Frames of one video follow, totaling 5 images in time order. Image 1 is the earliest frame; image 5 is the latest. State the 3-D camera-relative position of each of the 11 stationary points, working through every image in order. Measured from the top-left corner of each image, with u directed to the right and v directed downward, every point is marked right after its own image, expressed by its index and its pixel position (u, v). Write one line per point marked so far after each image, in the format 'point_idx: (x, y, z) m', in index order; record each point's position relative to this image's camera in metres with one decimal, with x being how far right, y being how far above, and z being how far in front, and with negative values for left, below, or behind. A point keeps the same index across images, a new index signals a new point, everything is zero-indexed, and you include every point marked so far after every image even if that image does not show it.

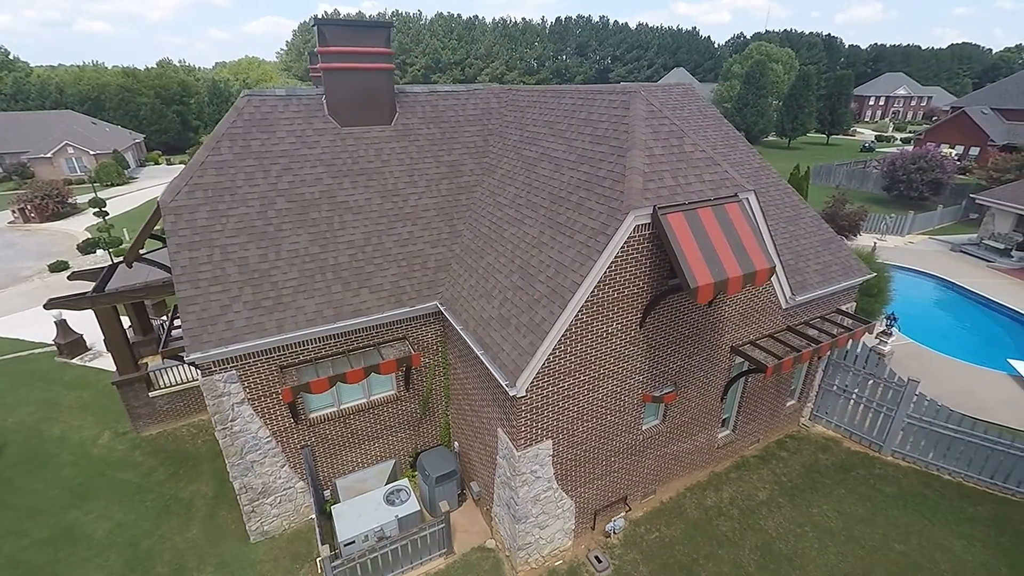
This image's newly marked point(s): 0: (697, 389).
0: (+5.0, -2.7, +14.1) m
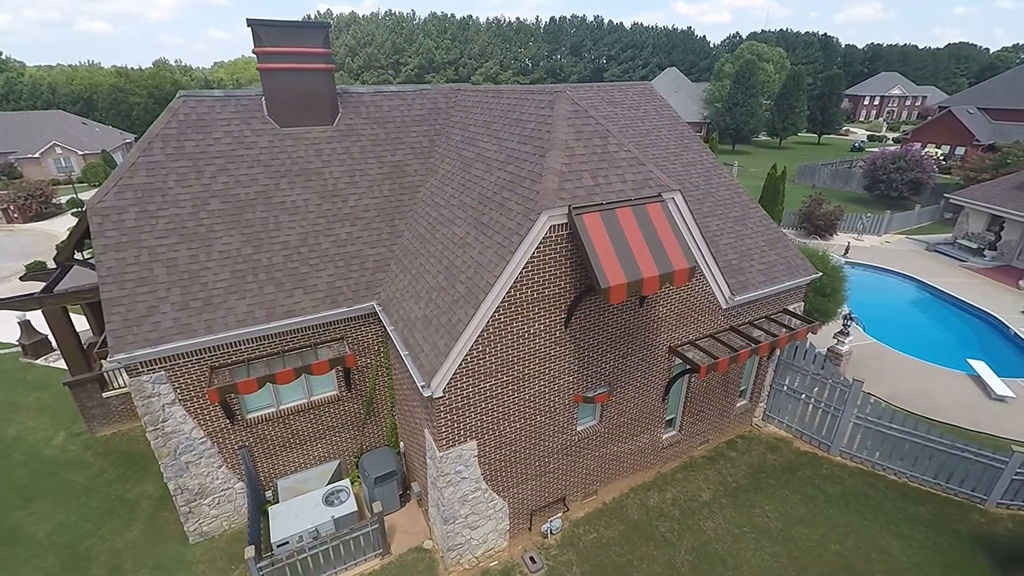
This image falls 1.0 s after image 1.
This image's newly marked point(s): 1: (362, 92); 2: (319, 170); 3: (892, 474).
0: (+3.3, -2.8, +14.1) m
1: (-4.9, +6.3, +16.7) m
2: (-5.6, +3.4, +15.1) m
3: (+11.8, -5.8, +16.2) m
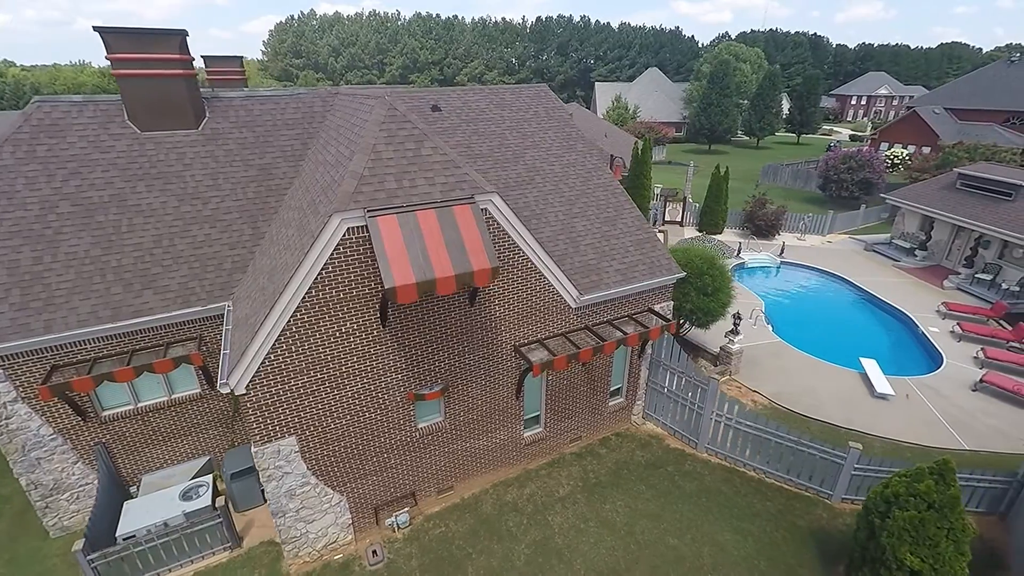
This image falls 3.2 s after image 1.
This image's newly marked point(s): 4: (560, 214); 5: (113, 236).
0: (-0.9, -2.8, +14.5) m
1: (-9.1, +6.3, +17.0) m
2: (-9.8, +3.4, +15.4) m
3: (+7.6, -5.8, +16.6) m
4: (+1.6, +2.4, +16.9) m
5: (-10.8, +1.4, +14.1) m
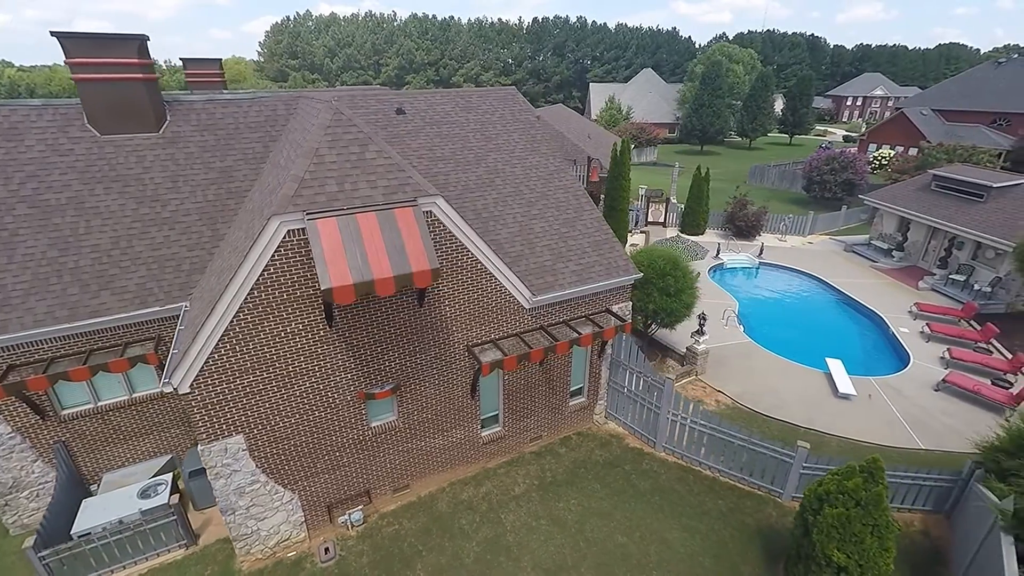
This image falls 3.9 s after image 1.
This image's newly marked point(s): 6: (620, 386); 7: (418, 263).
0: (-2.2, -2.8, +14.7) m
1: (-10.5, +6.2, +17.3) m
2: (-11.2, +3.4, +15.6) m
3: (+6.2, -5.8, +16.8) m
4: (+0.2, +2.4, +17.1) m
5: (-12.2, +1.4, +14.3) m
6: (+3.9, -3.4, +18.4) m
7: (-2.1, +0.5, +11.4) m
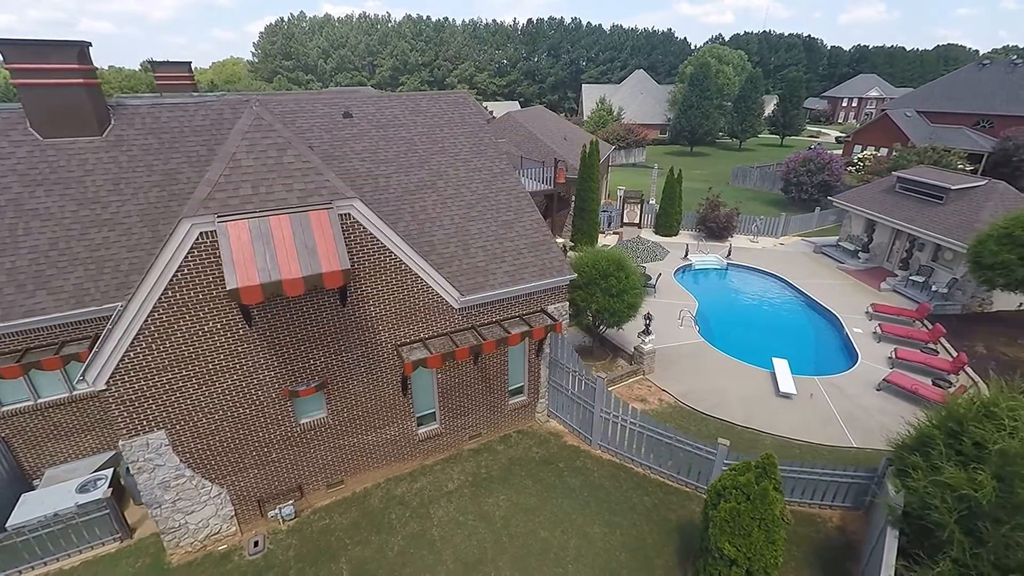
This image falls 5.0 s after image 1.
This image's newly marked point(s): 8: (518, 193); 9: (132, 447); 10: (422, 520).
0: (-4.3, -2.8, +15.1) m
1: (-12.5, +6.2, +17.7) m
2: (-13.3, +3.4, +16.1) m
3: (+4.1, -5.9, +17.1) m
4: (-1.9, +2.4, +17.5) m
5: (-14.3, +1.4, +14.7) m
6: (+1.8, -3.5, +18.7) m
7: (-4.2, +0.5, +11.8) m
8: (+0.3, +3.4, +19.3) m
9: (-9.1, -3.8, +12.5) m
10: (-2.6, -6.8, +15.3) m
